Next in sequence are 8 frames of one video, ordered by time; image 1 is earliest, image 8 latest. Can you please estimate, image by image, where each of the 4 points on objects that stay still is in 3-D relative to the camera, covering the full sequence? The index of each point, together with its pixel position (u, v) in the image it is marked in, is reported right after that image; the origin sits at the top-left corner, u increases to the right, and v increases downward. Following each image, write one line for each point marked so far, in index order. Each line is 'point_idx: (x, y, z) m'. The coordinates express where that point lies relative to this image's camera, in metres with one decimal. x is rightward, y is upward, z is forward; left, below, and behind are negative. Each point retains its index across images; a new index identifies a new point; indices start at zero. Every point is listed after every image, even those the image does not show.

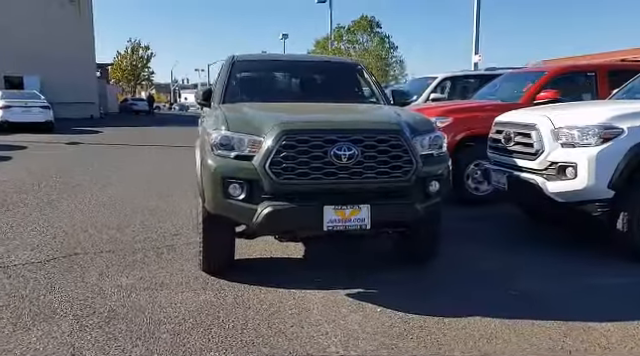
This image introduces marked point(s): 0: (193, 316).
0: (-0.8, -0.9, +3.7) m
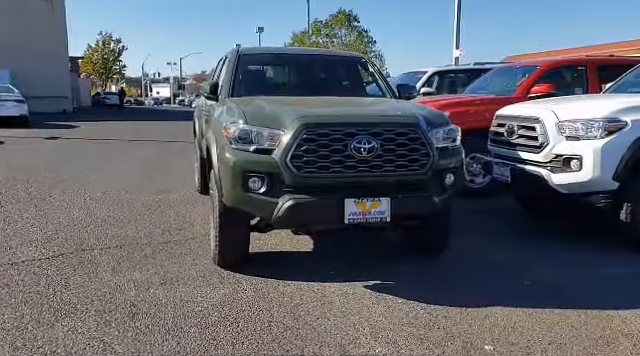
0: (-0.7, -0.9, +3.7) m
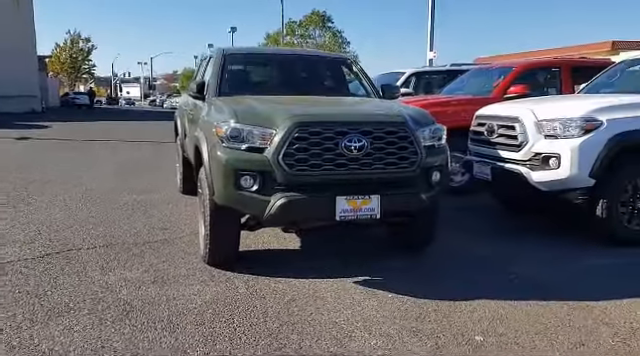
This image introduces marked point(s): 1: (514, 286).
0: (-0.7, -0.9, +3.7) m
1: (+1.5, -0.8, +4.2) m
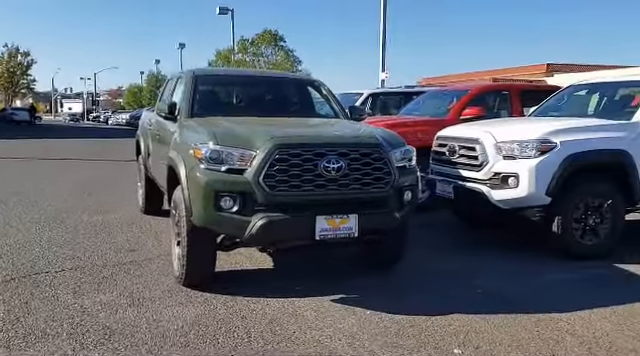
0: (-0.8, -1.0, +3.7) m
1: (+1.3, -1.0, +4.4) m
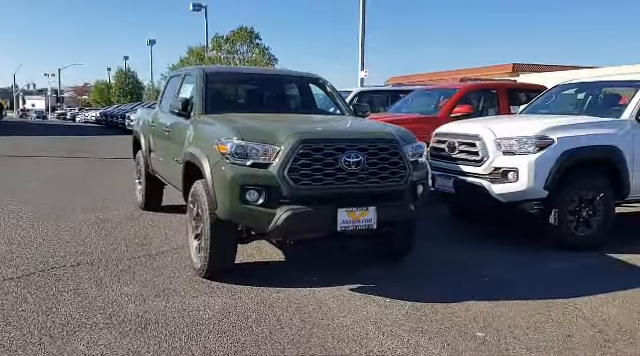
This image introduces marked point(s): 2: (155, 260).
0: (-0.7, -1.0, +3.8) m
1: (+1.4, -0.9, +4.6) m
2: (-1.6, -0.8, +5.2) m
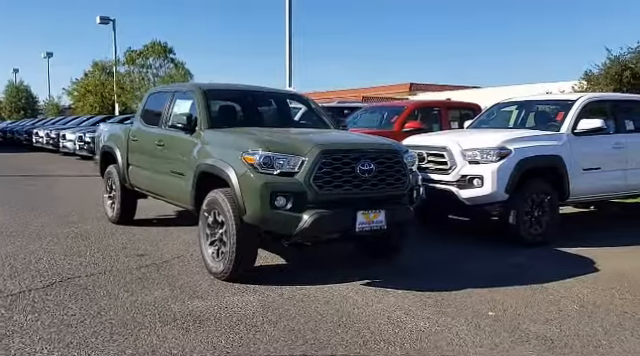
0: (-0.4, -1.0, +4.2) m
1: (+1.5, -1.0, +5.3) m
2: (-1.5, -0.9, +5.4) m
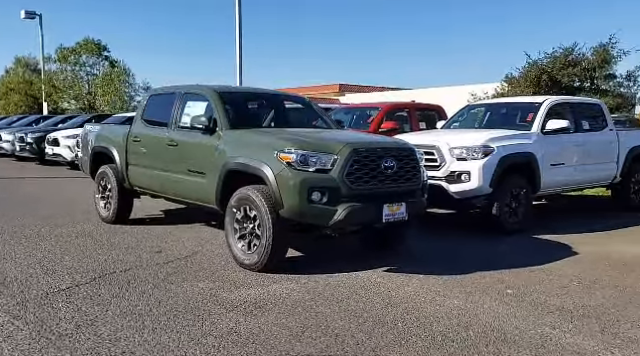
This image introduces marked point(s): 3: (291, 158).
0: (0.0, -1.0, +4.6) m
1: (+1.7, -0.9, +5.9) m
2: (-1.3, -0.9, +5.7) m
3: (-0.3, +0.2, +5.0) m
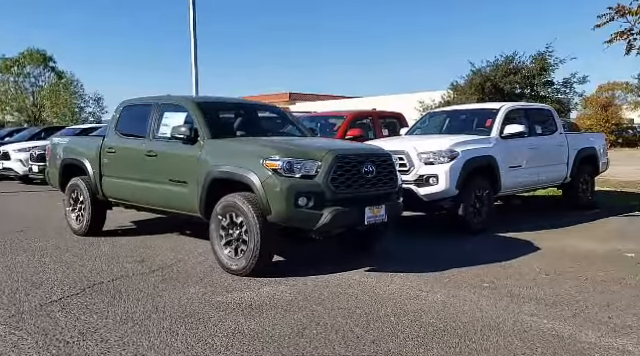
0: (-0.1, -1.0, +4.8) m
1: (+1.5, -0.9, +6.3) m
2: (-1.5, -1.0, +5.7) m
3: (-0.4, +0.1, +5.2) m
